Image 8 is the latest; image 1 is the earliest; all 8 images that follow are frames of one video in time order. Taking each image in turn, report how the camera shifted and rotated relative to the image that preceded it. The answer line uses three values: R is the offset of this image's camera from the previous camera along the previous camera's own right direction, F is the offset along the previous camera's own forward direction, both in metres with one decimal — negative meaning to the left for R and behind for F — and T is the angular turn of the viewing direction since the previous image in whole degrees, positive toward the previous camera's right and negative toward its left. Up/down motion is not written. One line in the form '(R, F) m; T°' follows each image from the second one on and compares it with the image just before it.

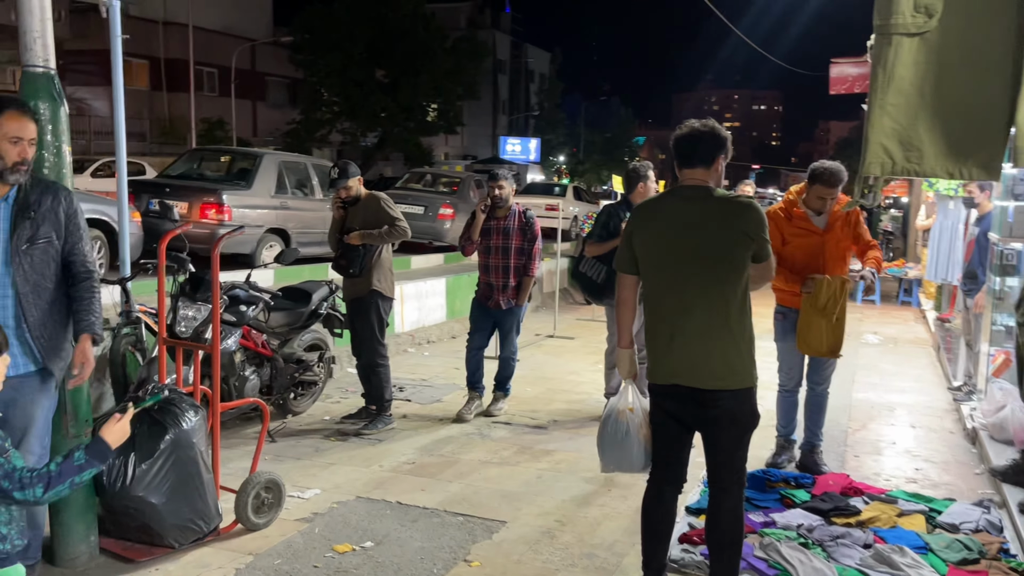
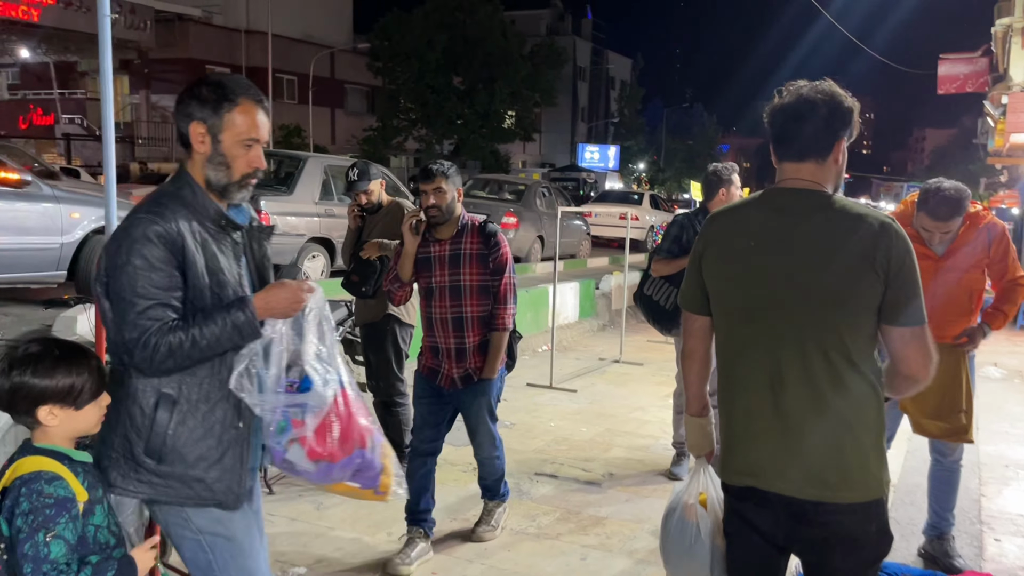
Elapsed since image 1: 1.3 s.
(+0.2, +1.0) m; -5°
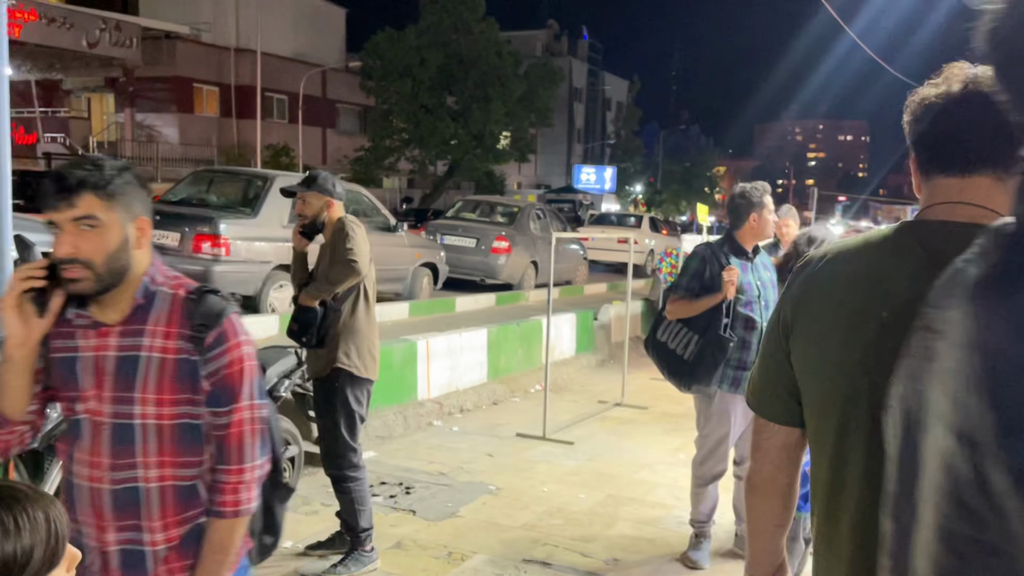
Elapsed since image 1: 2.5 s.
(+0.1, +0.9) m; 0°
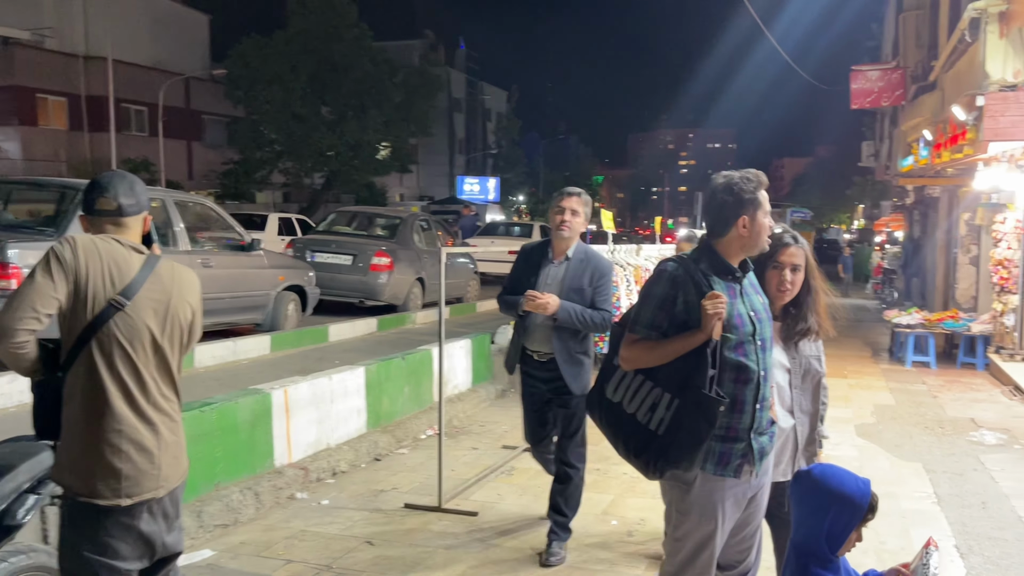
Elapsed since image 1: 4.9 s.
(0.0, +1.3) m; +8°
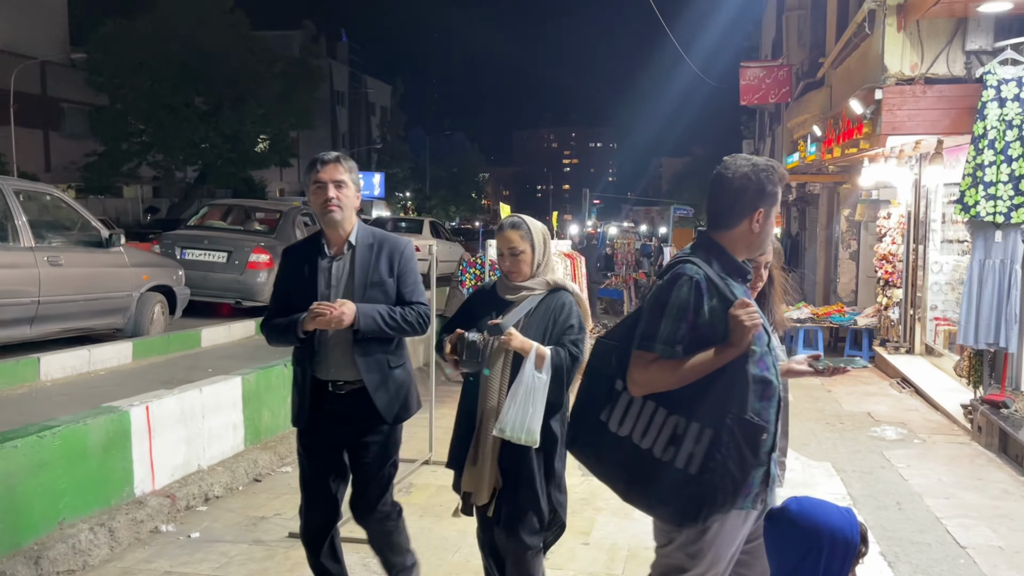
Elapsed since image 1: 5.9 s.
(-0.1, +0.5) m; +8°
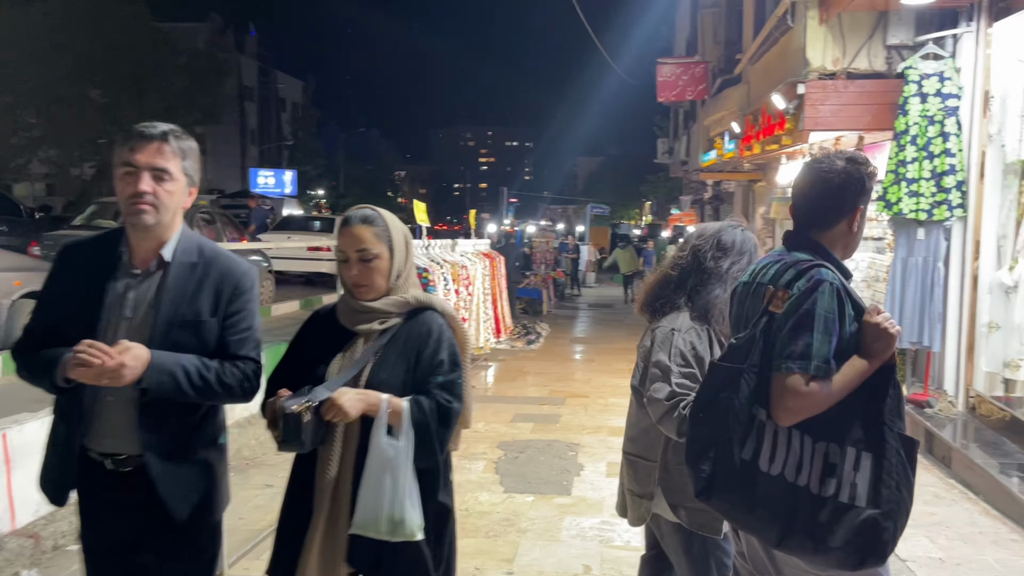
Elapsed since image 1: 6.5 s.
(0.0, +0.4) m; +6°
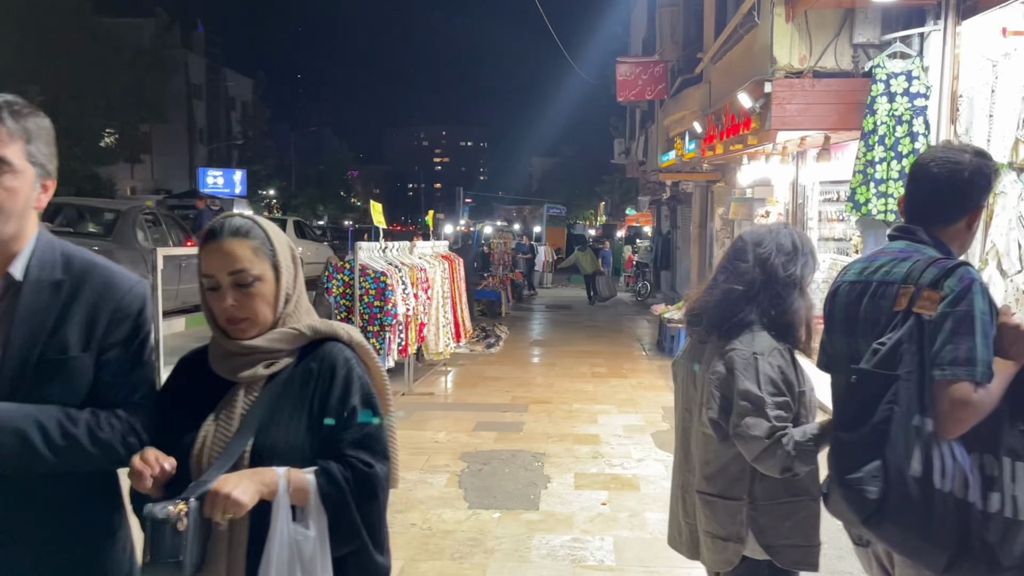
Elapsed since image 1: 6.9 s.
(0.0, +0.2) m; +3°
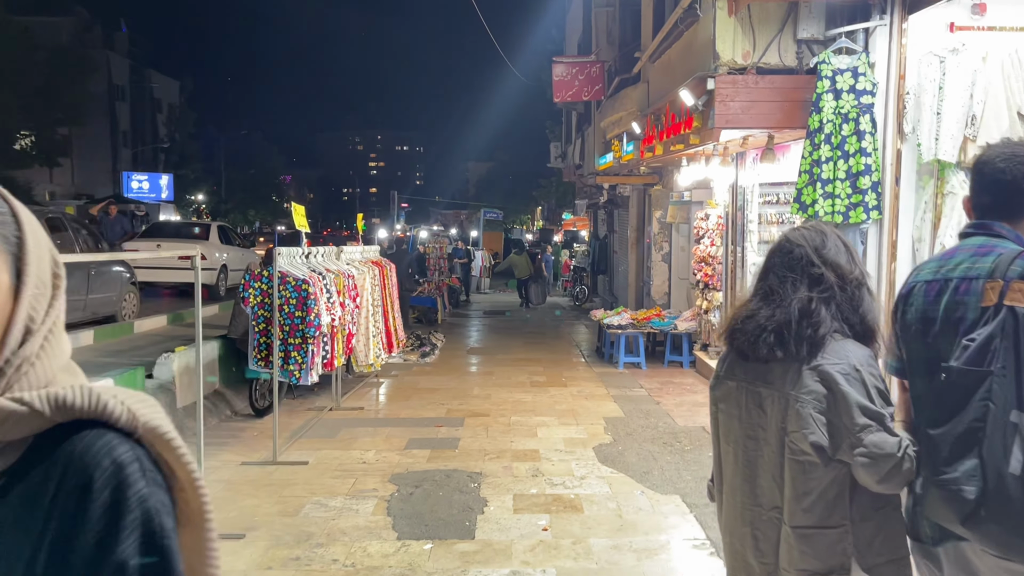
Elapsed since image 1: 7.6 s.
(0.0, +0.4) m; +4°
